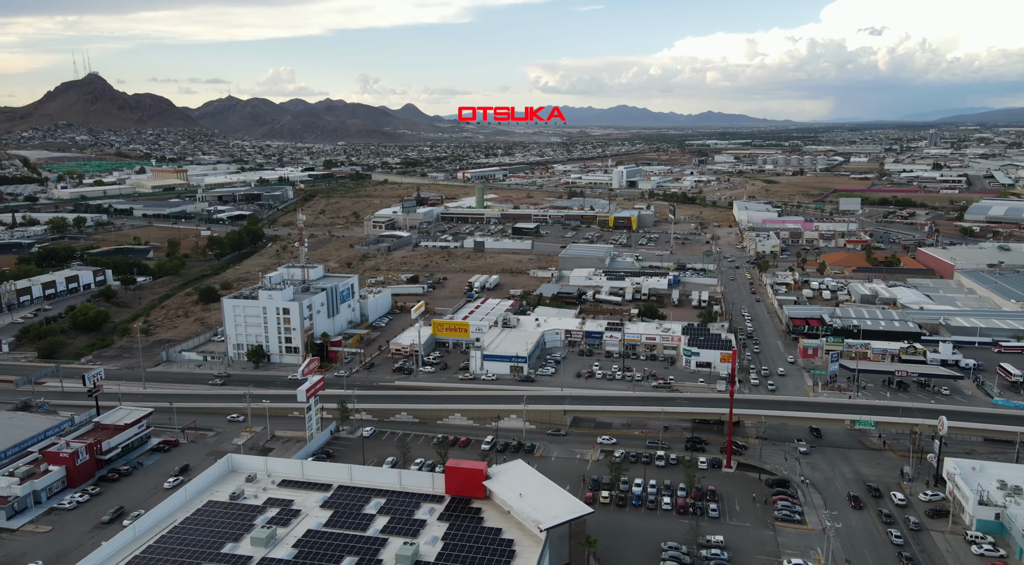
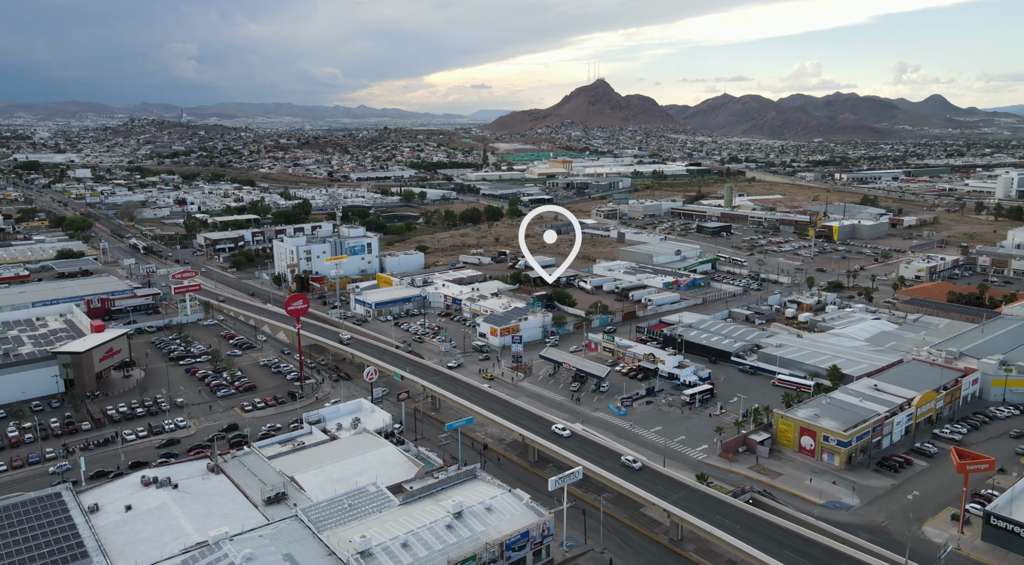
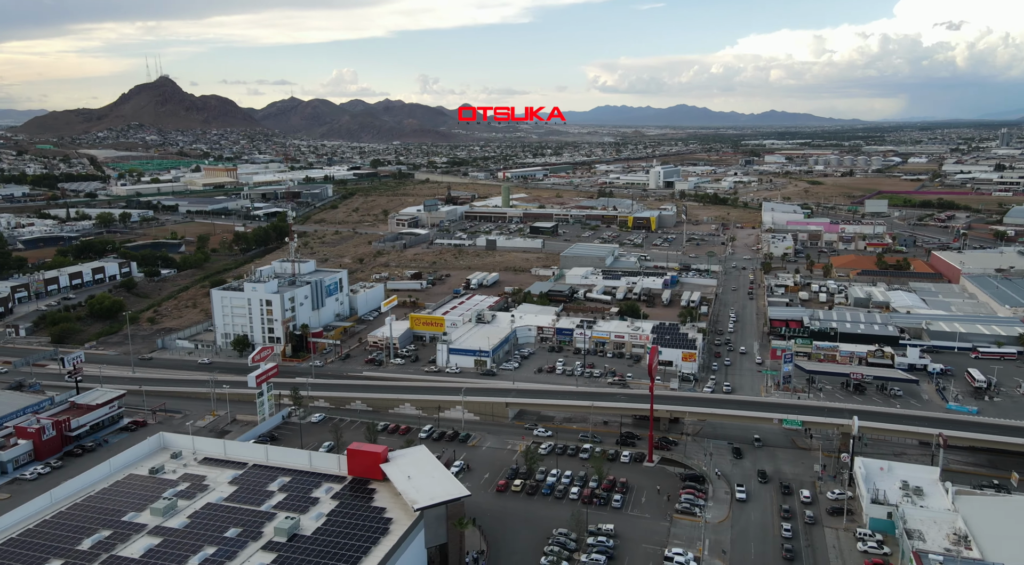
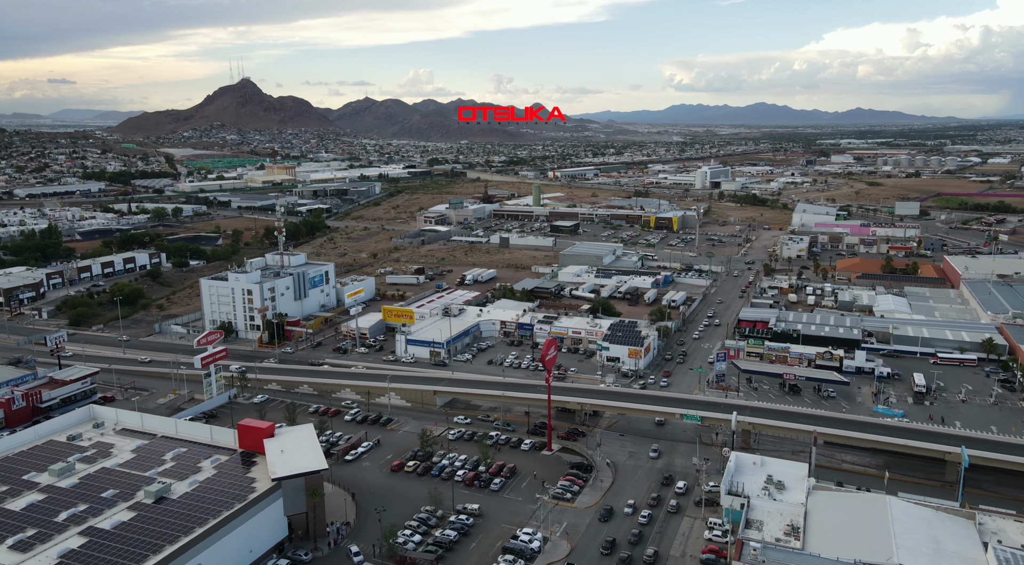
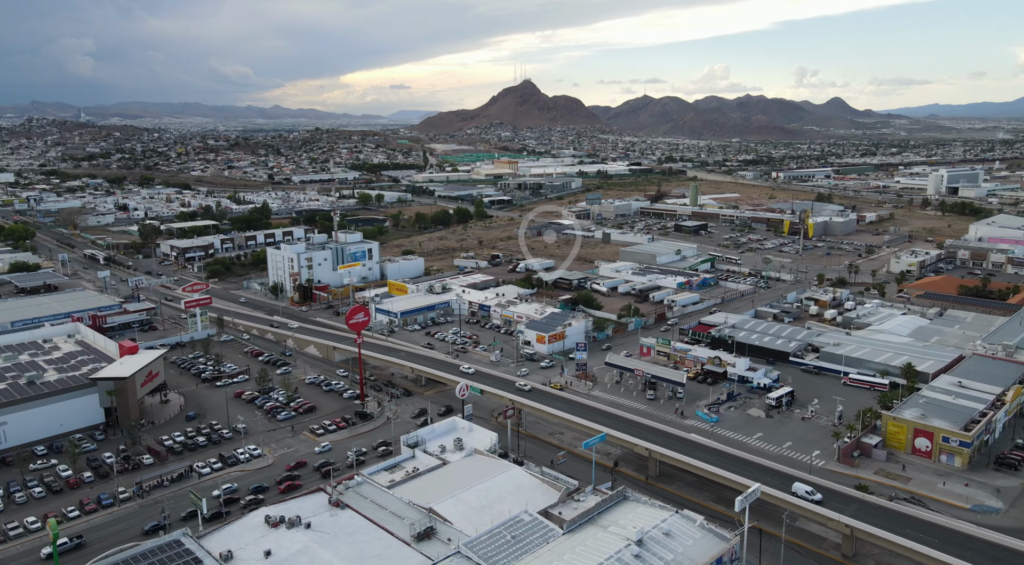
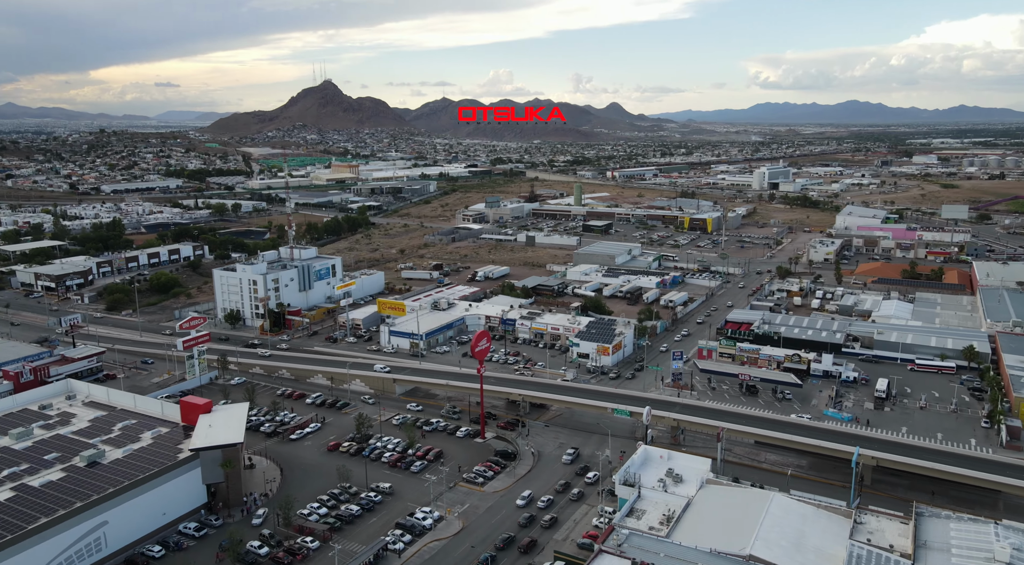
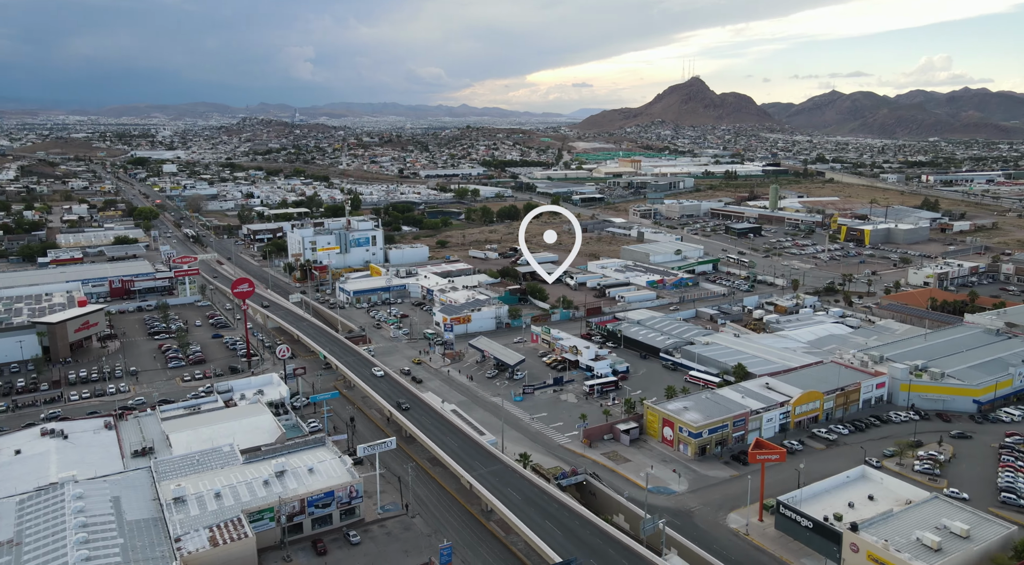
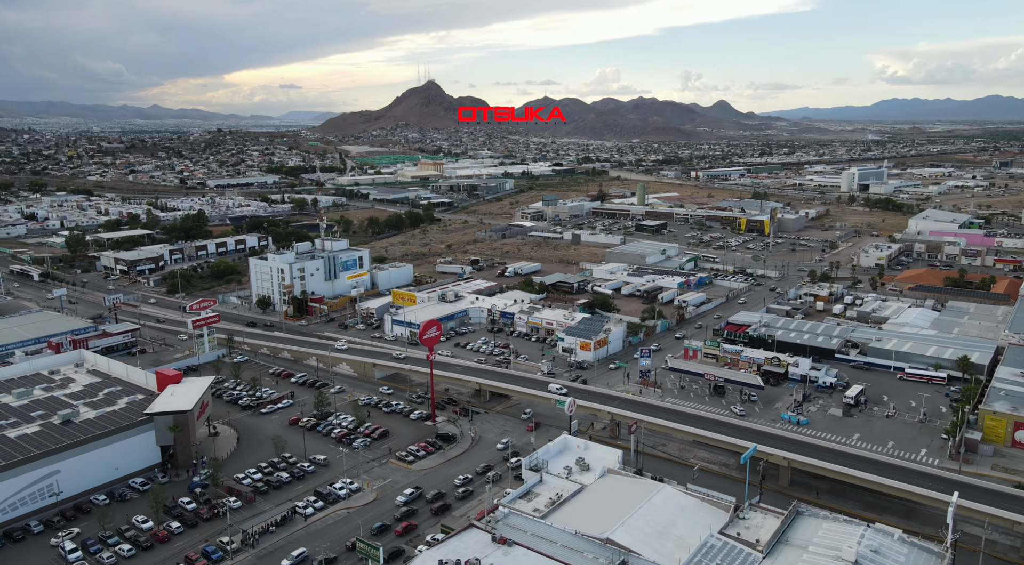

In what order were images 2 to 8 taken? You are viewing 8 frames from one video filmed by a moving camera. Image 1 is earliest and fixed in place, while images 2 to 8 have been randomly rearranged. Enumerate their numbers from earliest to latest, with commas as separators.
3, 4, 6, 8, 5, 2, 7
